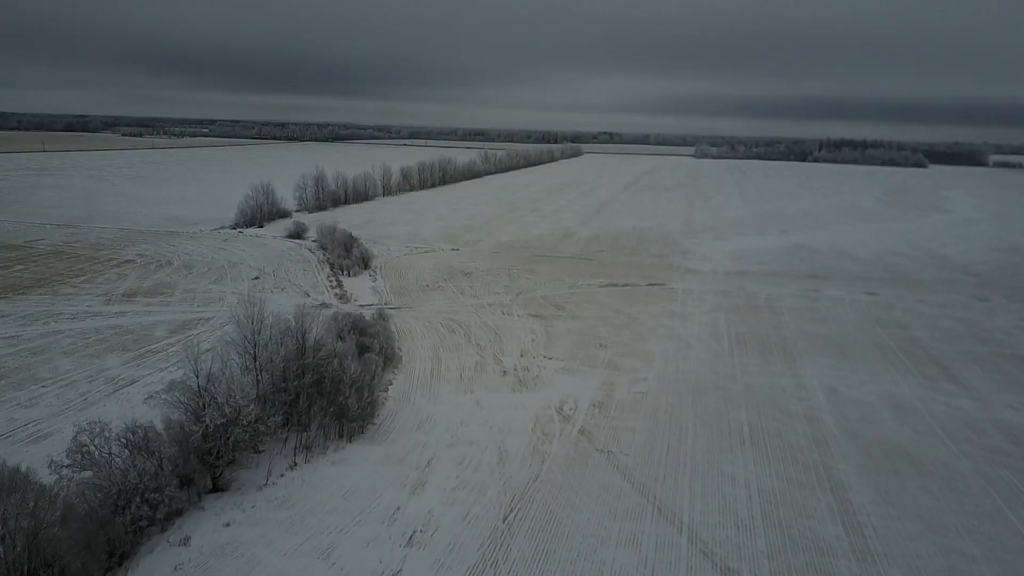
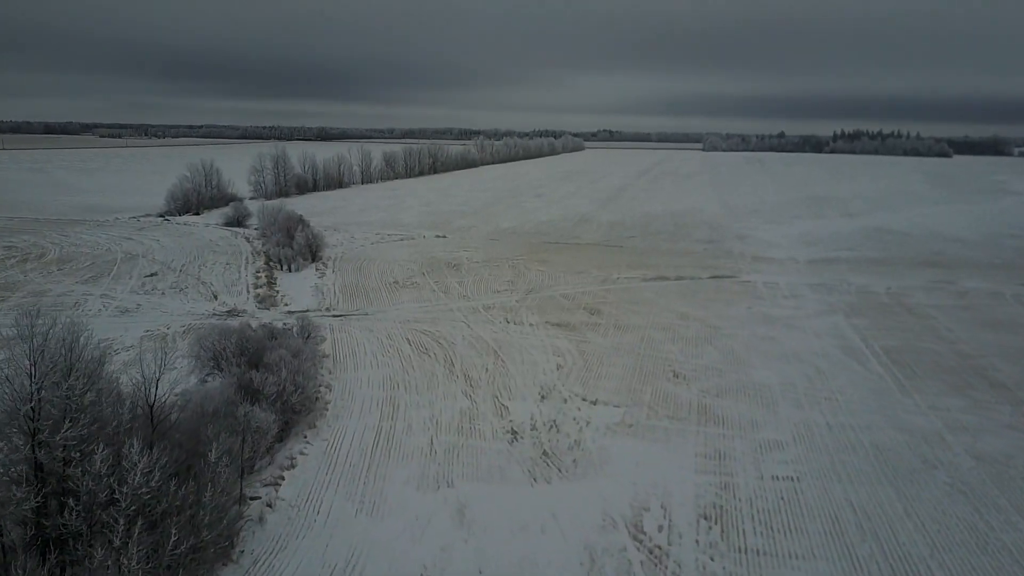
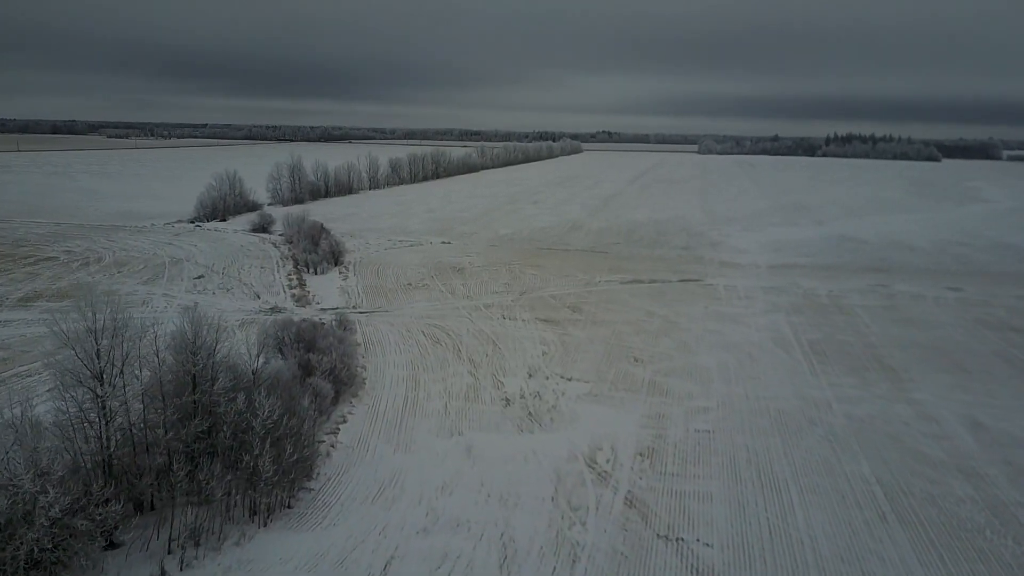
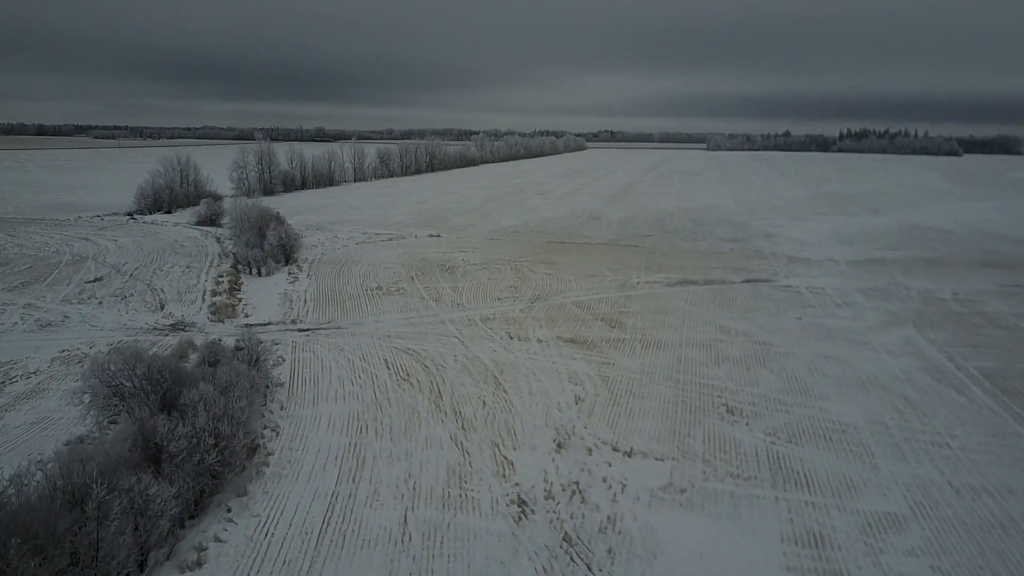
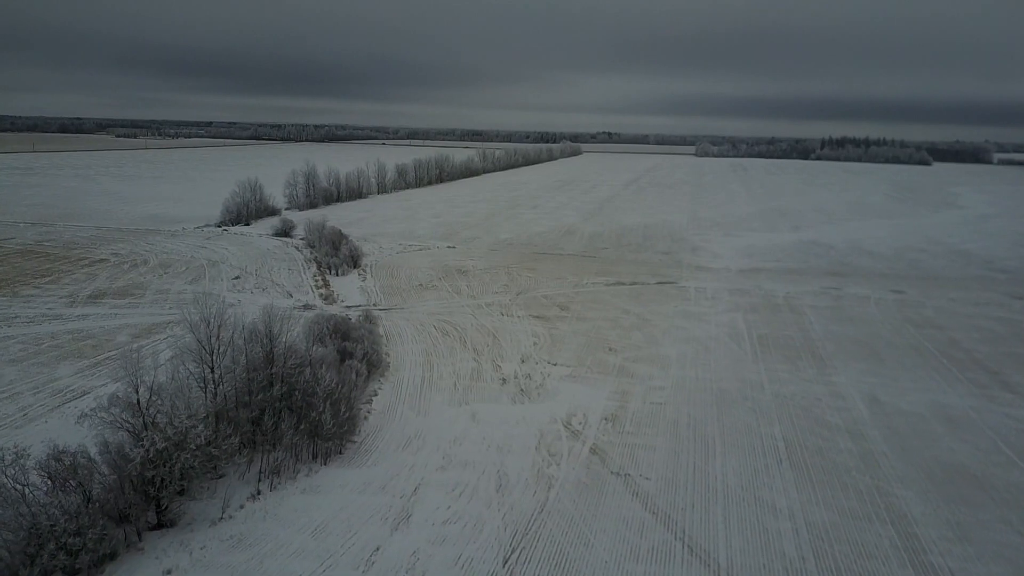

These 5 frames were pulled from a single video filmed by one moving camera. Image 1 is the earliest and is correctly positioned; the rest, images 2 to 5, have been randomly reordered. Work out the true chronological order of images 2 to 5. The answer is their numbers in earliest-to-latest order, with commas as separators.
5, 3, 2, 4
